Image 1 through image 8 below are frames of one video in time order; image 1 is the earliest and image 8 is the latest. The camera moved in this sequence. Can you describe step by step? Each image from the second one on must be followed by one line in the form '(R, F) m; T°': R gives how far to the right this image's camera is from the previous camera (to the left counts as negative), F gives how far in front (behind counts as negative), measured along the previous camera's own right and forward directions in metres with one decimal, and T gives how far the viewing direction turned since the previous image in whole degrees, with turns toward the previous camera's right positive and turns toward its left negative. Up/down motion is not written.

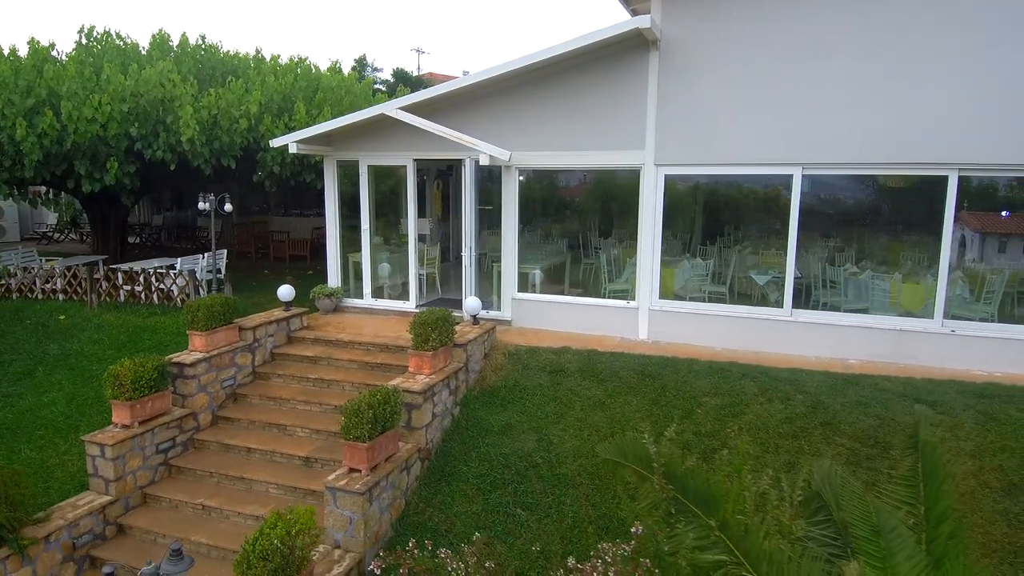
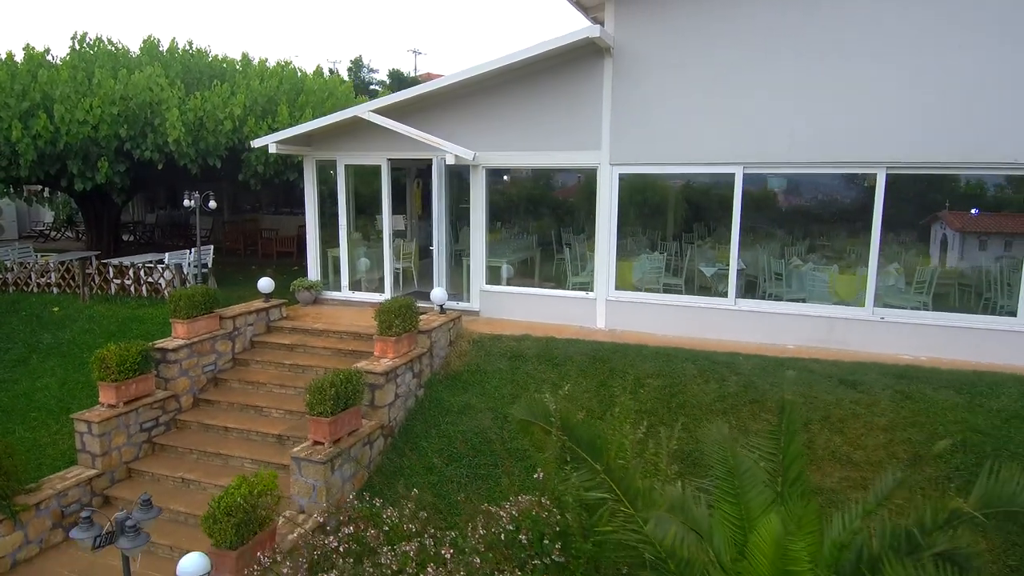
(+0.4, -0.5) m; 0°
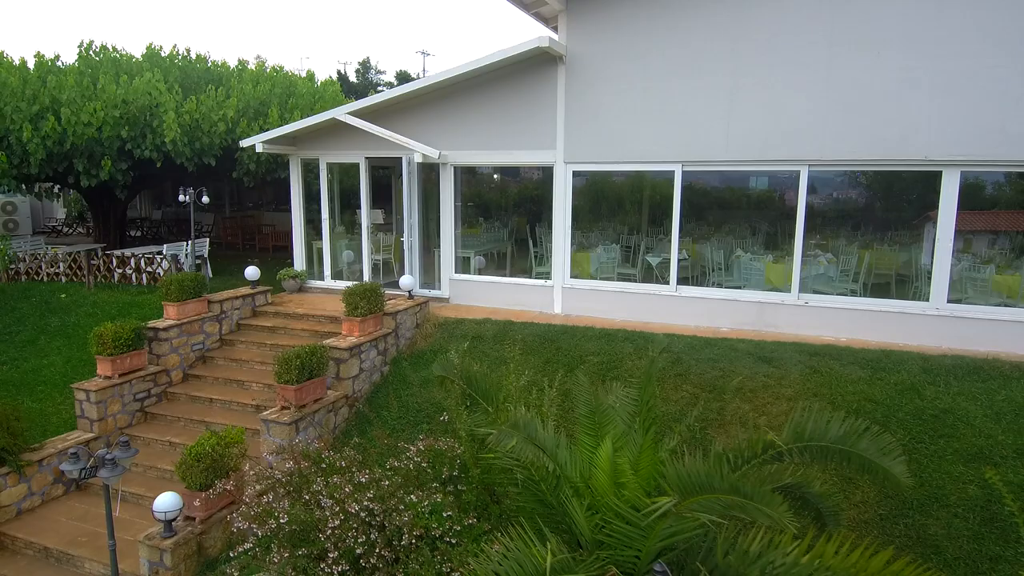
(+0.7, -0.8) m; -1°
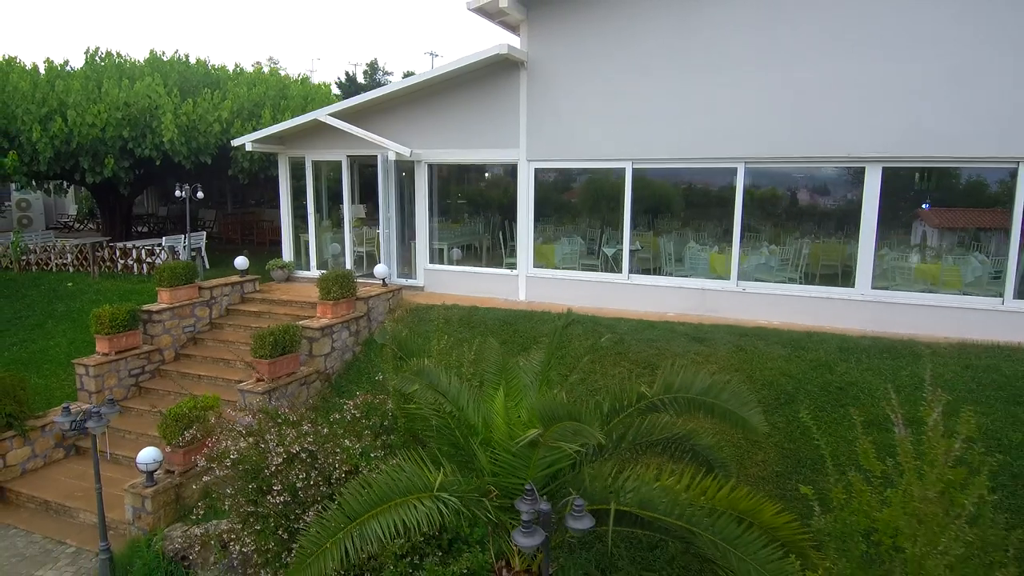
(+0.7, -0.7) m; -1°
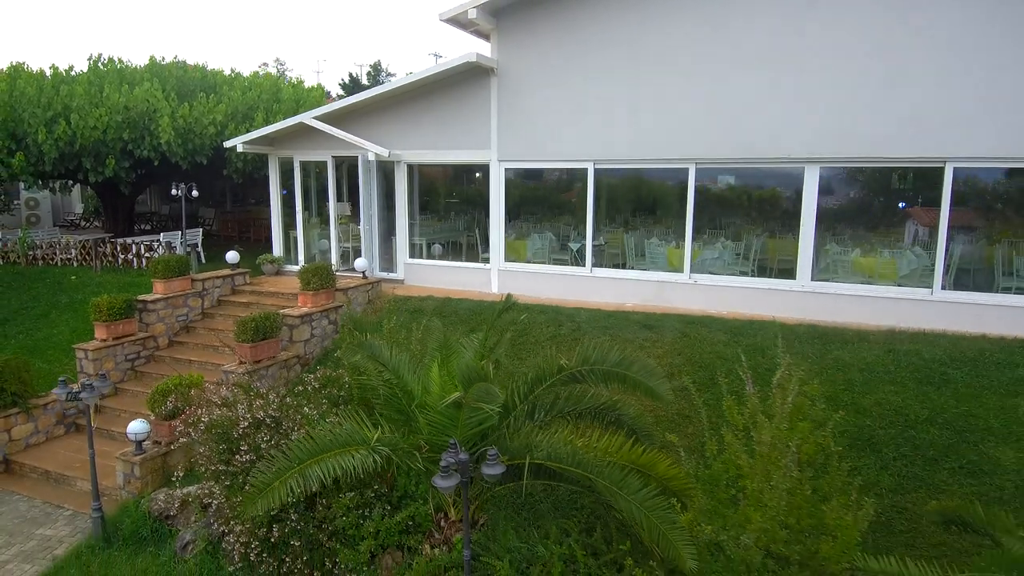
(+0.5, -0.7) m; -1°
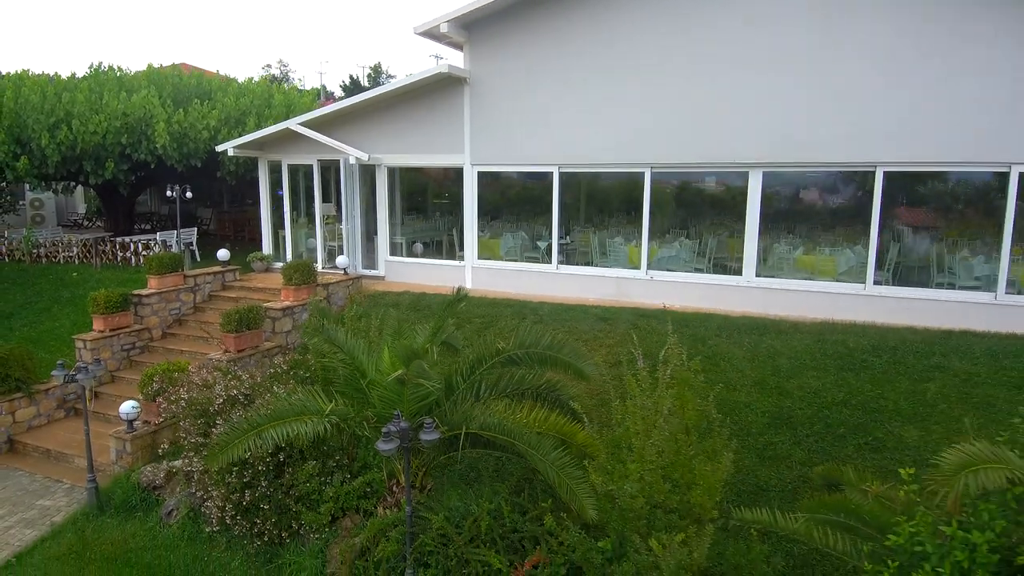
(+0.5, -0.7) m; 0°
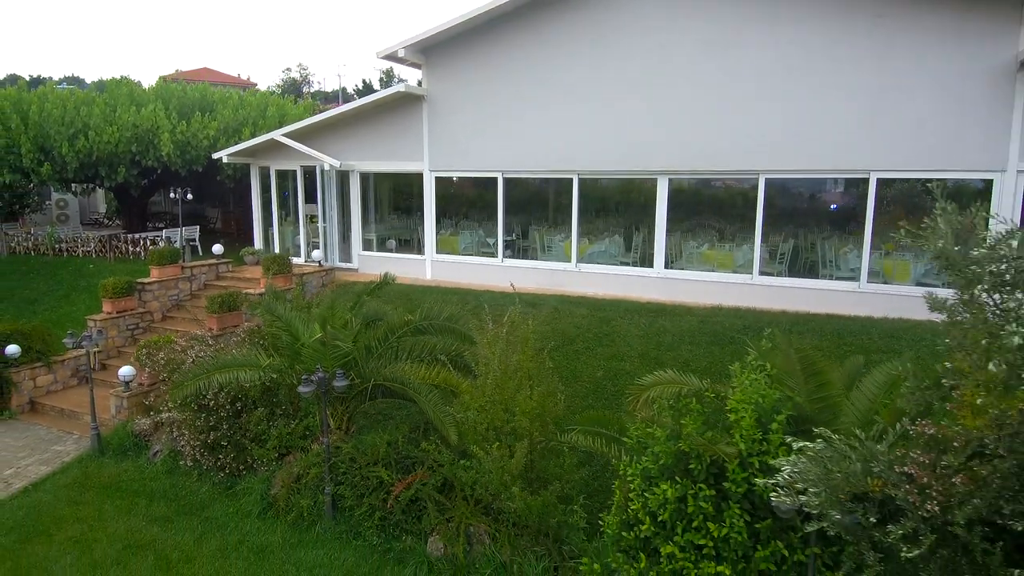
(+1.3, -1.6) m; -2°
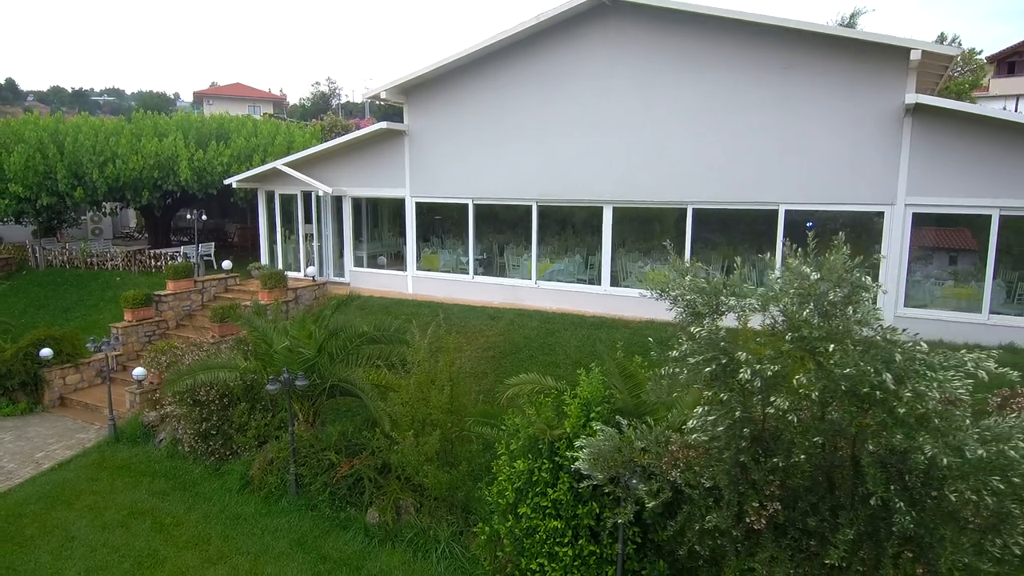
(+1.2, -1.5) m; -2°
